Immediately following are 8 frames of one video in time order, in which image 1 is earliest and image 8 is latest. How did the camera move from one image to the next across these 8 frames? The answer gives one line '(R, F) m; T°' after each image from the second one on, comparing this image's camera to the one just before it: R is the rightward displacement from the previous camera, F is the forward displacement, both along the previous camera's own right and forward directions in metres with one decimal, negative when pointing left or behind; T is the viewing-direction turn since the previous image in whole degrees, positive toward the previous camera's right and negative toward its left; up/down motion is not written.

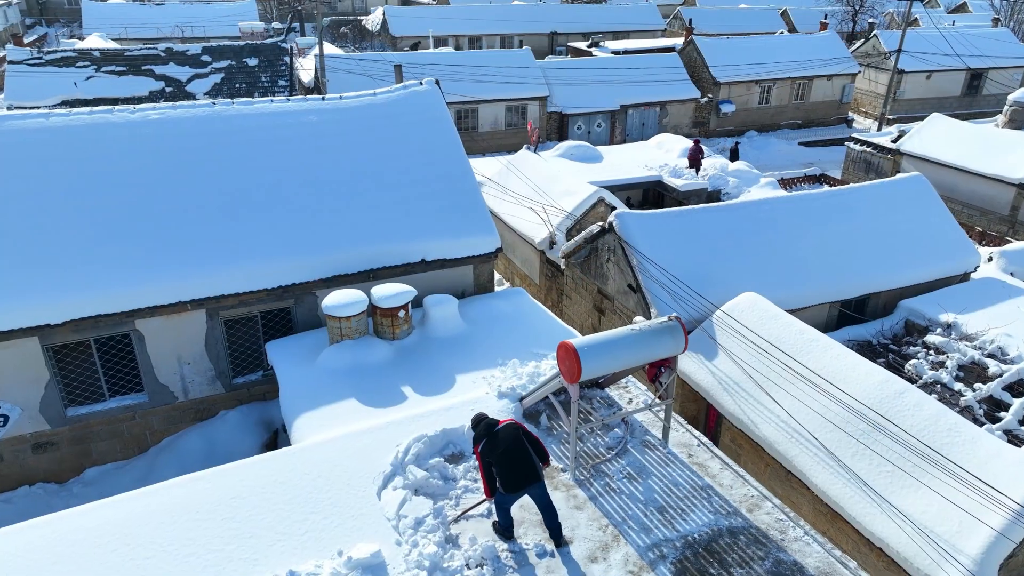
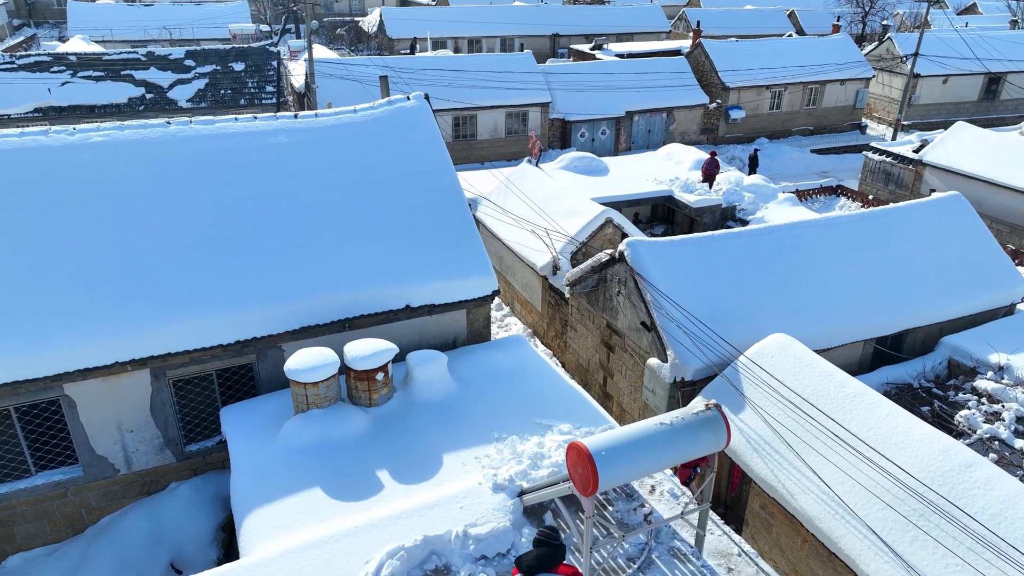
(0.0, +1.6) m; 0°
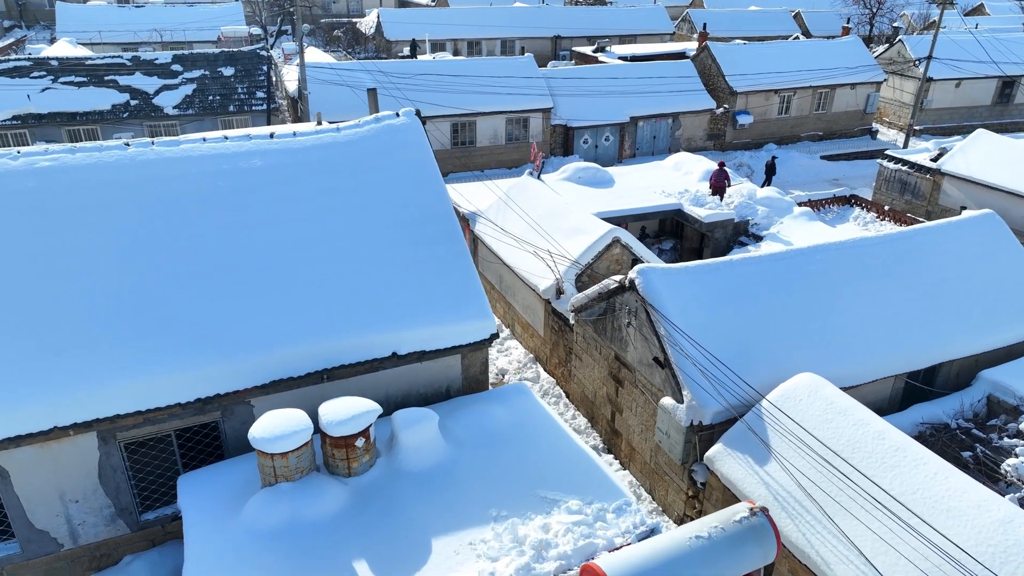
(0.0, +1.2) m; 0°
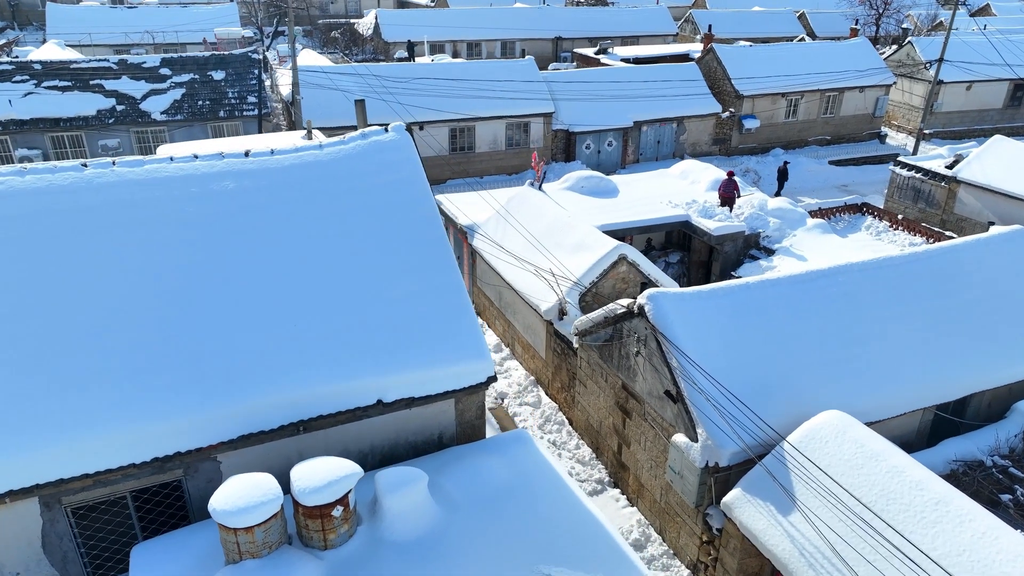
(0.0, +0.9) m; 0°
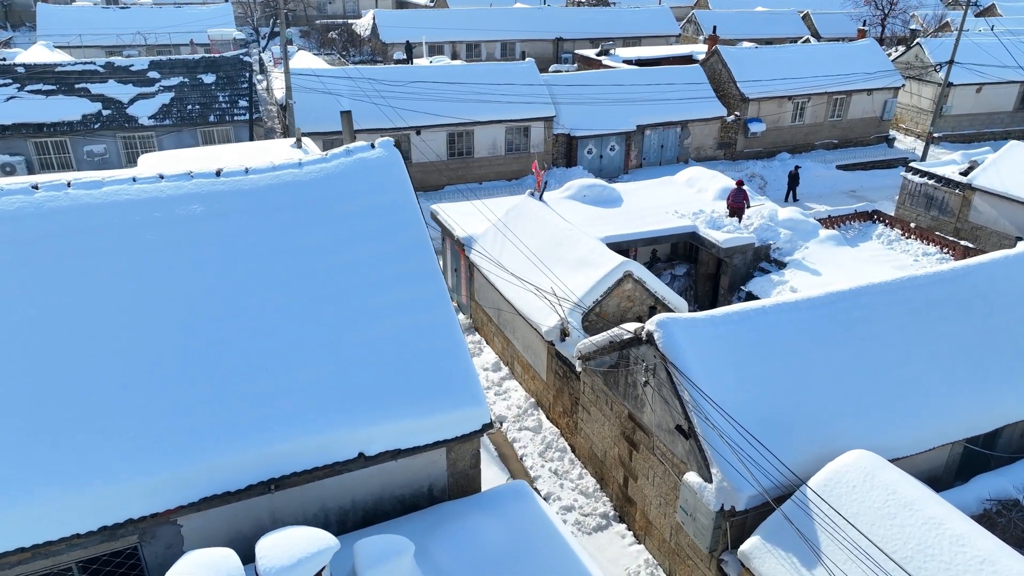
(0.0, +0.8) m; 0°
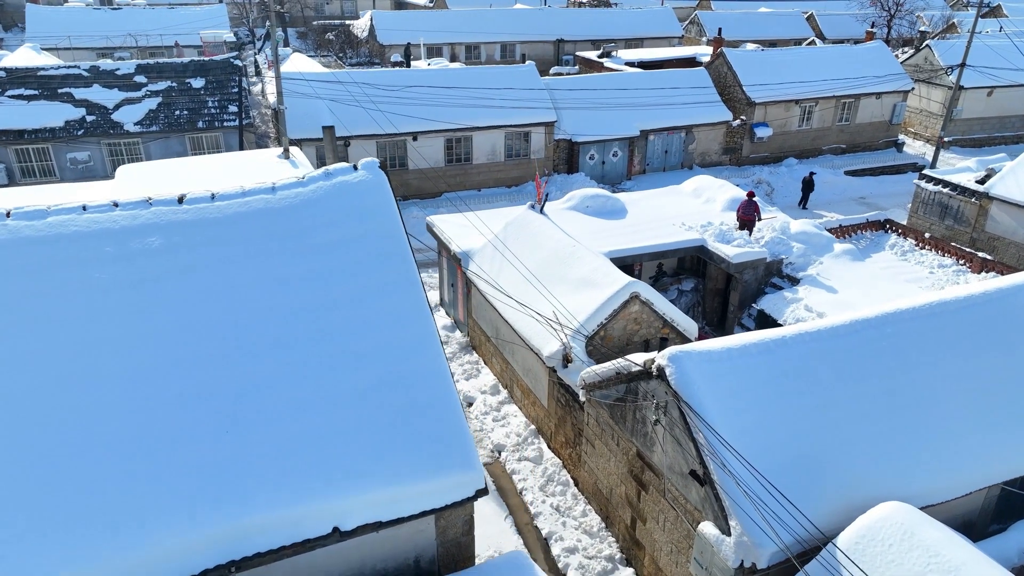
(0.0, +0.9) m; 0°
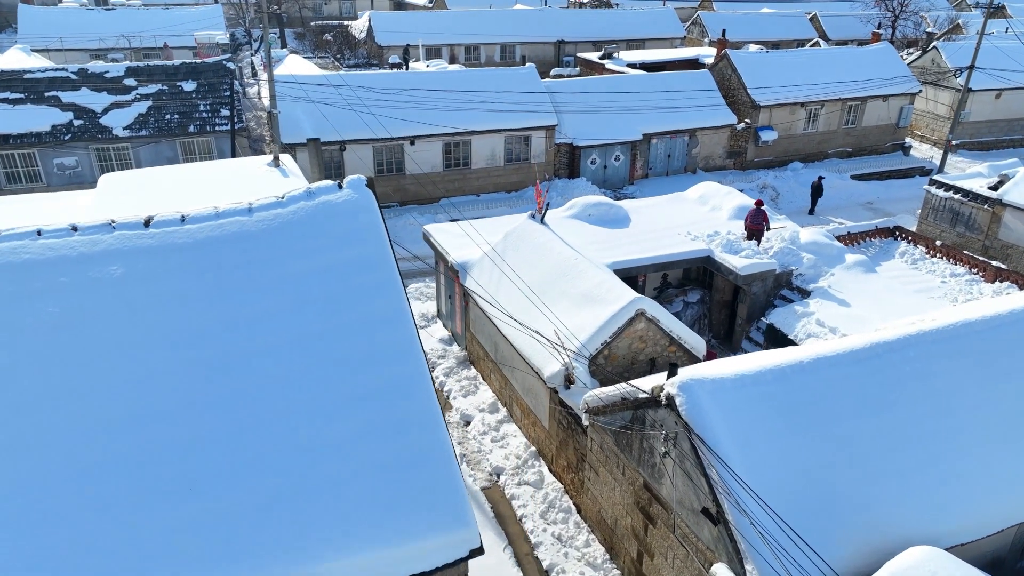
(0.0, +0.7) m; 0°
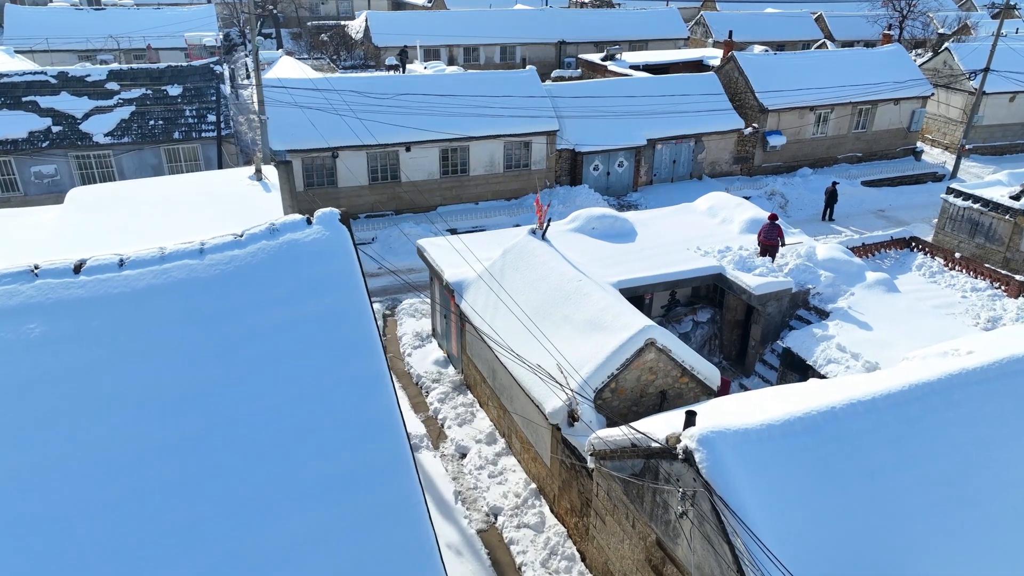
(0.0, +1.0) m; 0°
